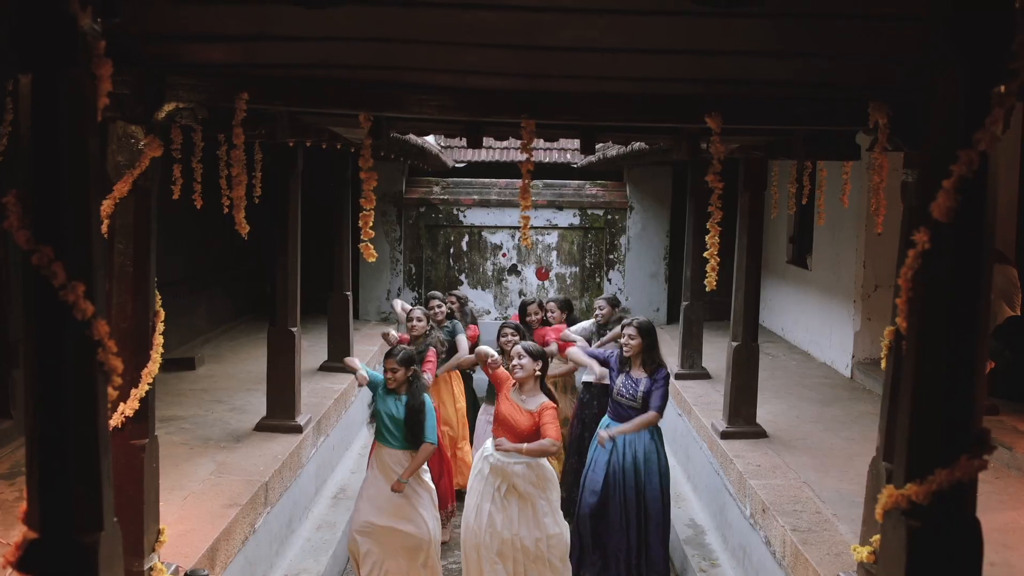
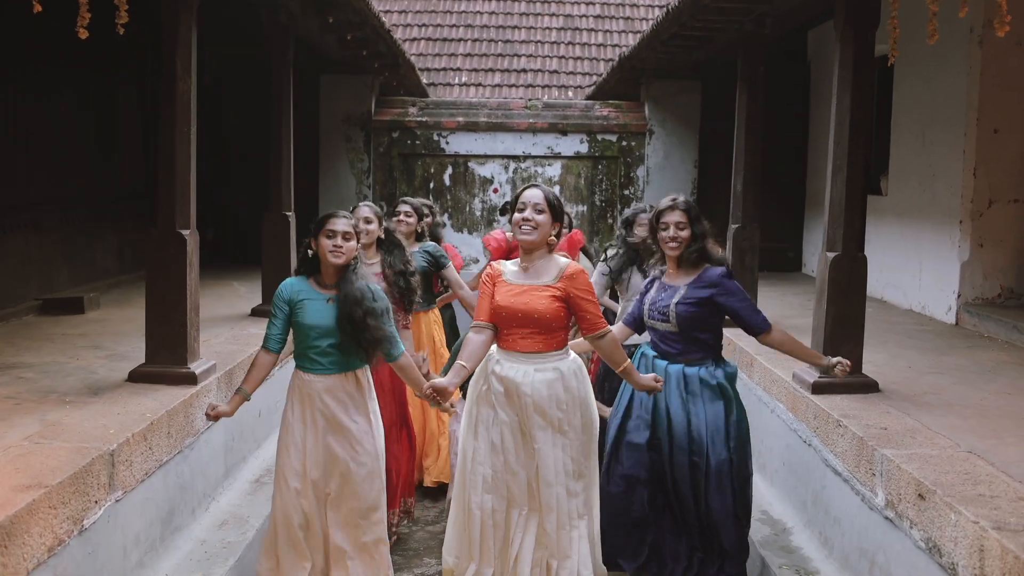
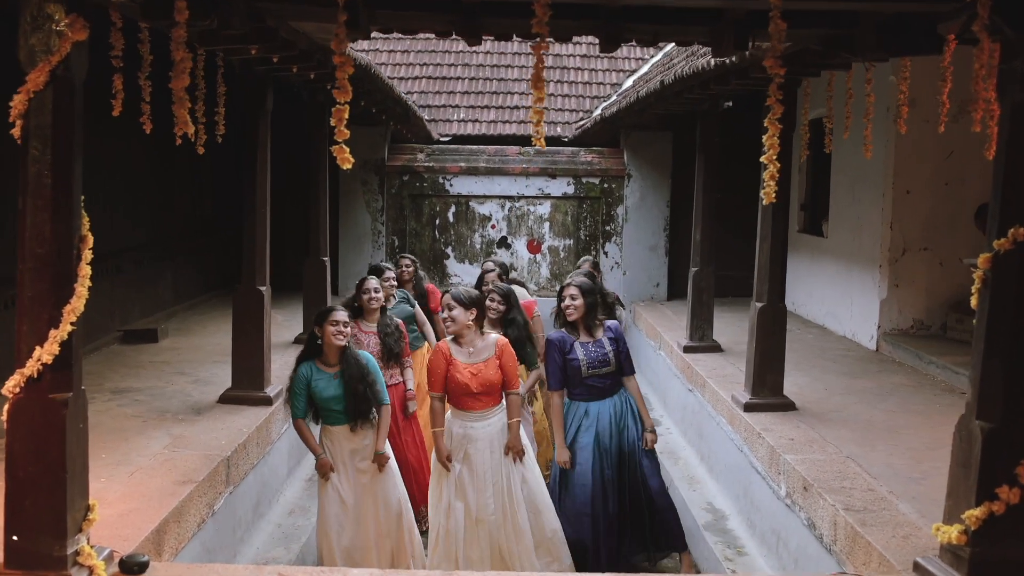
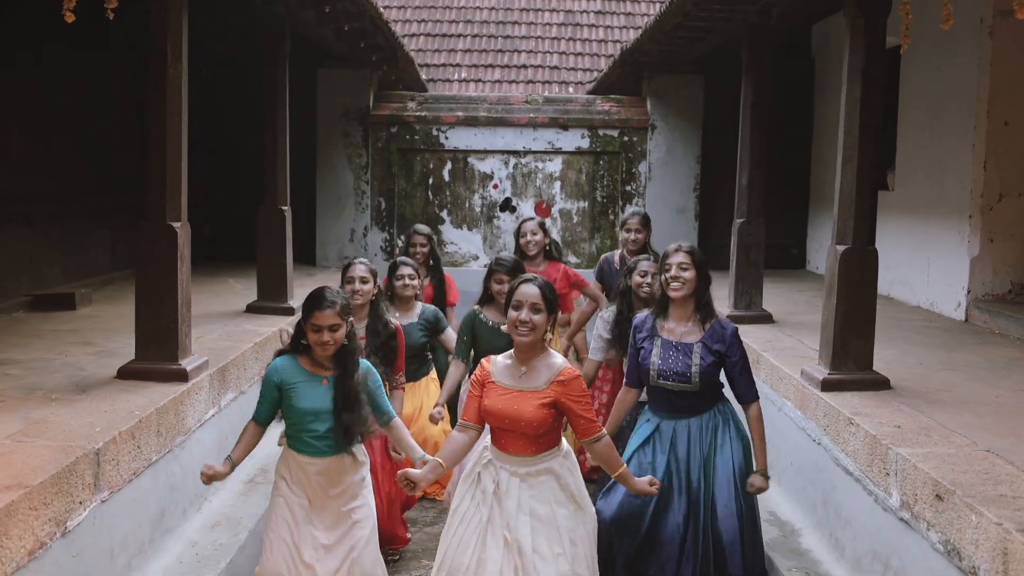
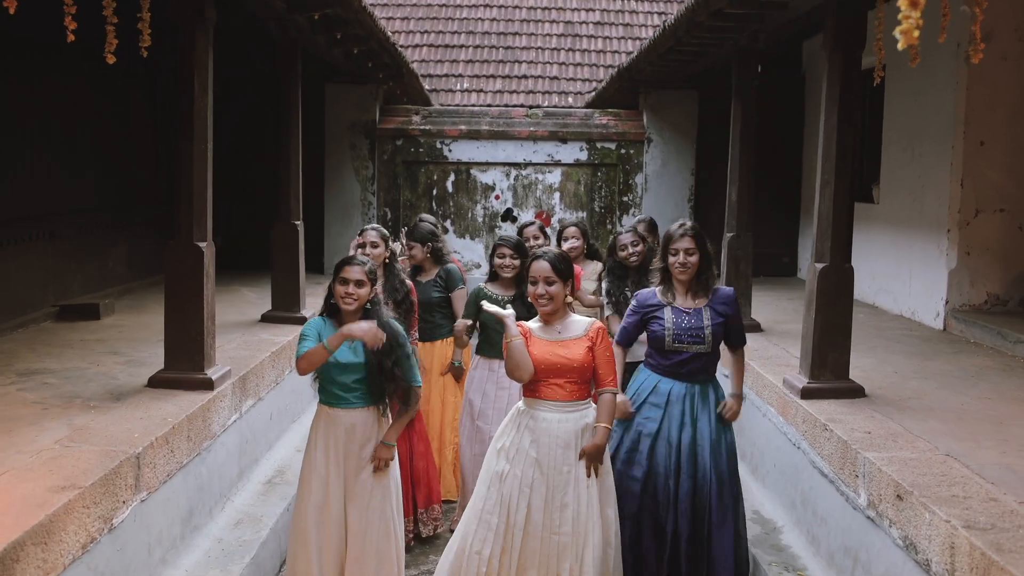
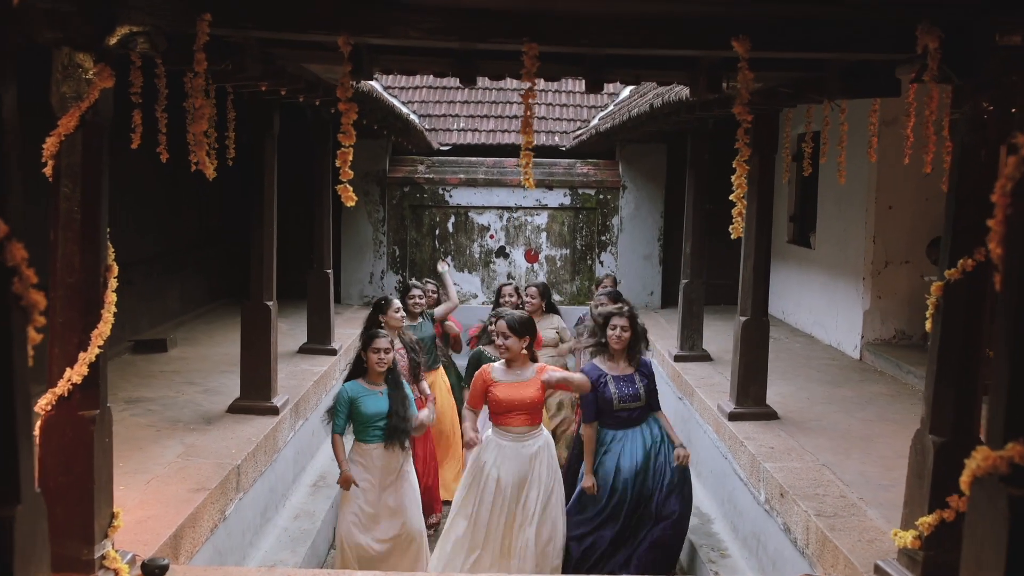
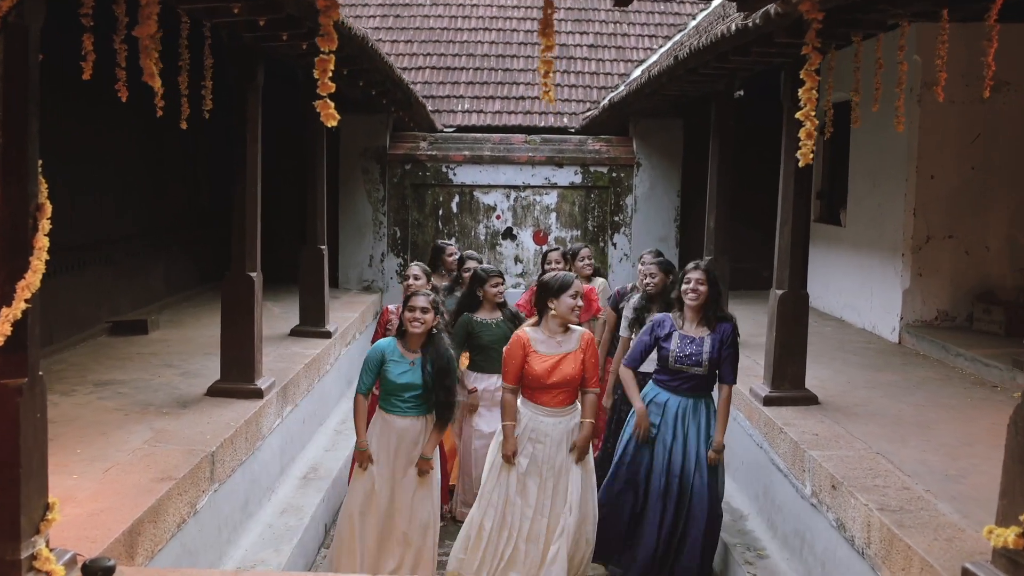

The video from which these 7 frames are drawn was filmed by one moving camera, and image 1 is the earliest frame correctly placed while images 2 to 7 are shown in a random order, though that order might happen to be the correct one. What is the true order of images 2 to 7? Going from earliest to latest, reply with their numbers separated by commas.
6, 3, 7, 5, 2, 4
